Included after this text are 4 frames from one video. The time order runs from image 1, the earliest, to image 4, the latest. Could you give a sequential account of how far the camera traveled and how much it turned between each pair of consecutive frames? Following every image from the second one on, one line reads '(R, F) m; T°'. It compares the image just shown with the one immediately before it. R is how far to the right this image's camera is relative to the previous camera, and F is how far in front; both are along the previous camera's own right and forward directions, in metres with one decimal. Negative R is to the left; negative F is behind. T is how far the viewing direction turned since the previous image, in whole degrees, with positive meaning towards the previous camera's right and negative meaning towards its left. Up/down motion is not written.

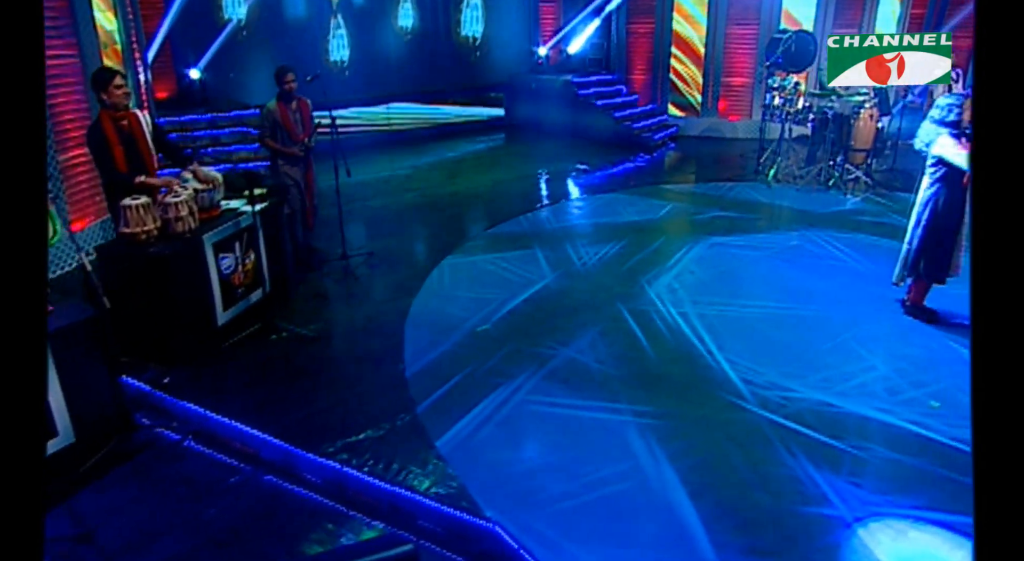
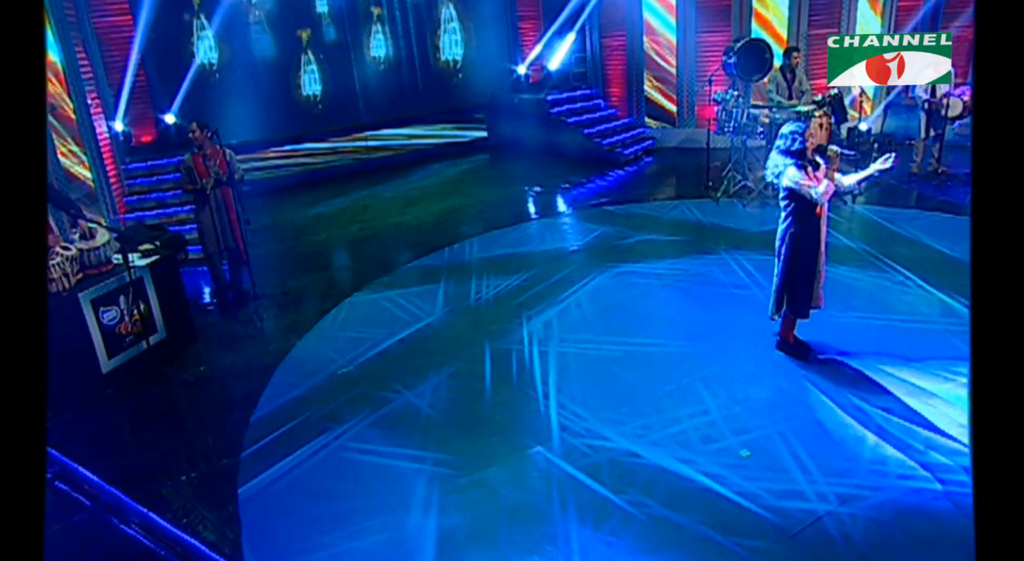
(+1.9, 0.0) m; -5°
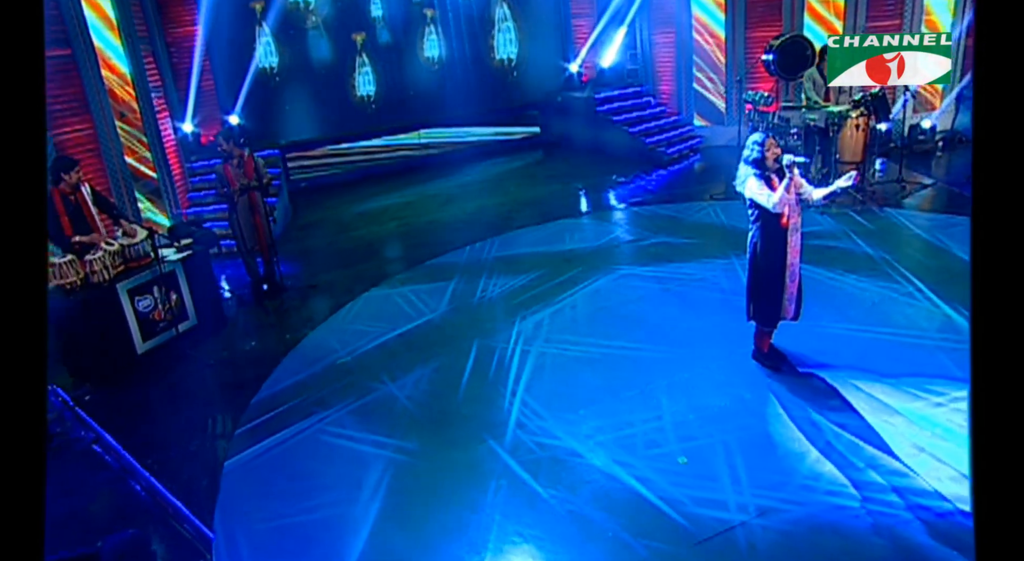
(+1.0, -0.2) m; -7°
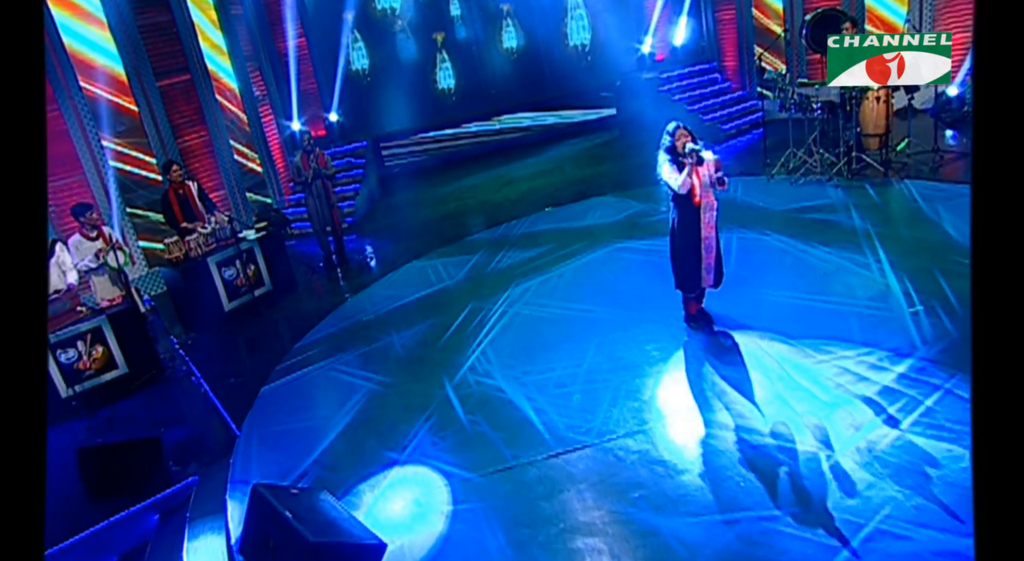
(+1.8, -1.0) m; -13°
